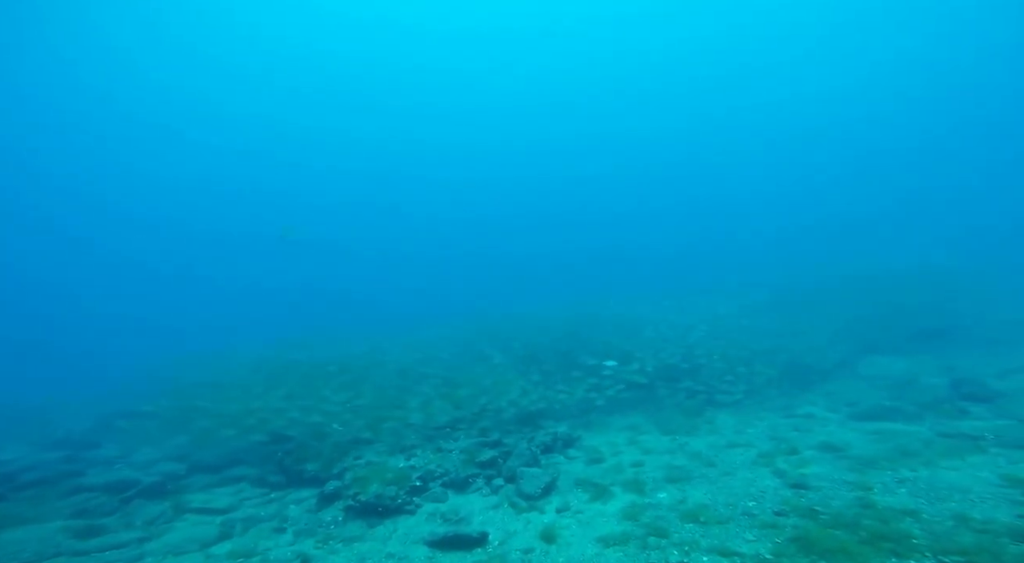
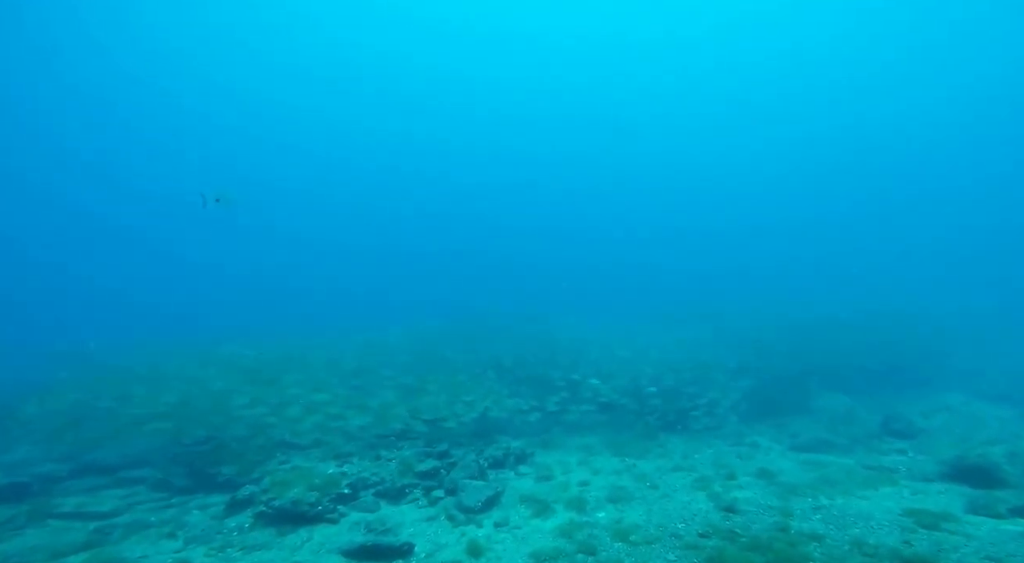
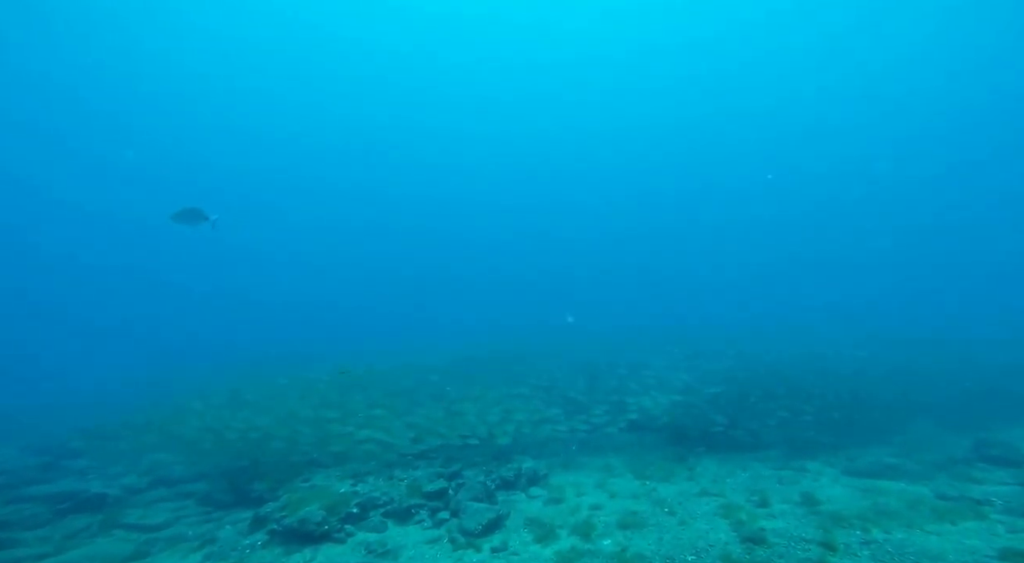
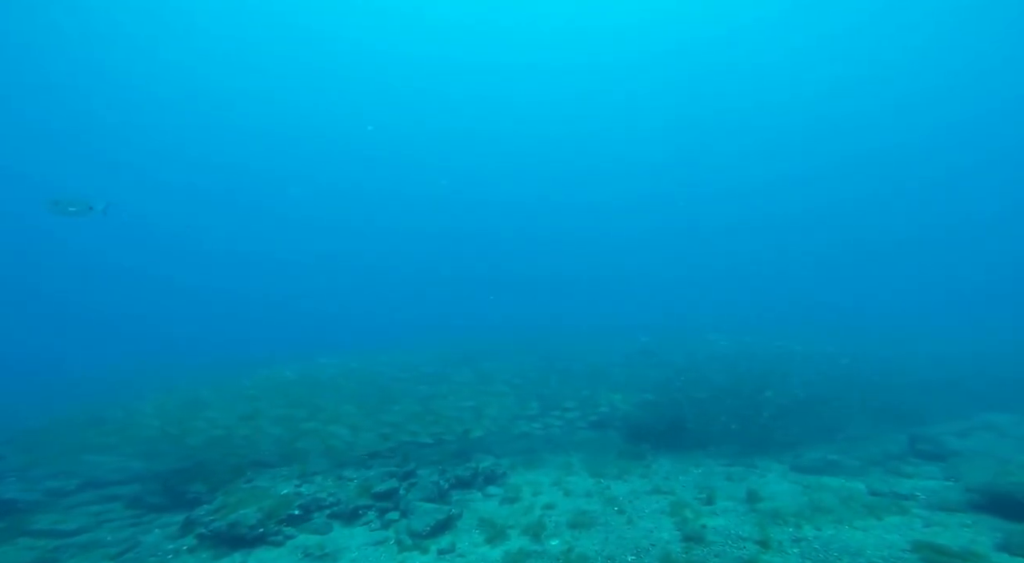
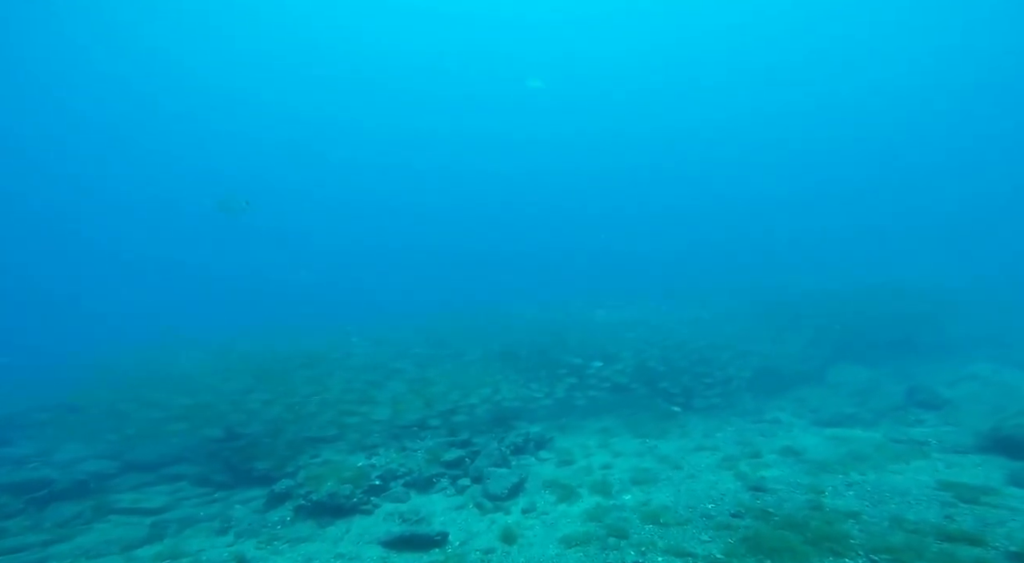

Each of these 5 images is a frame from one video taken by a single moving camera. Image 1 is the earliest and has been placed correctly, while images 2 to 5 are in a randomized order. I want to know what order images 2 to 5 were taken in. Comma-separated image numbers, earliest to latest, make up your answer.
5, 2, 3, 4
